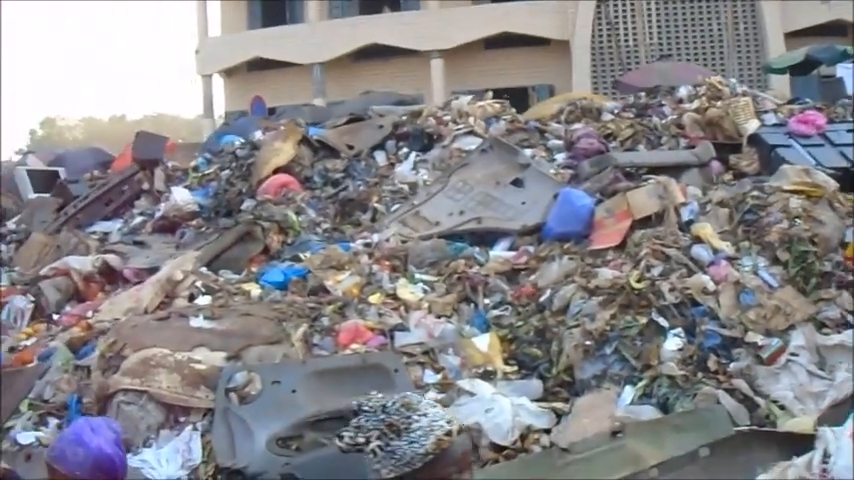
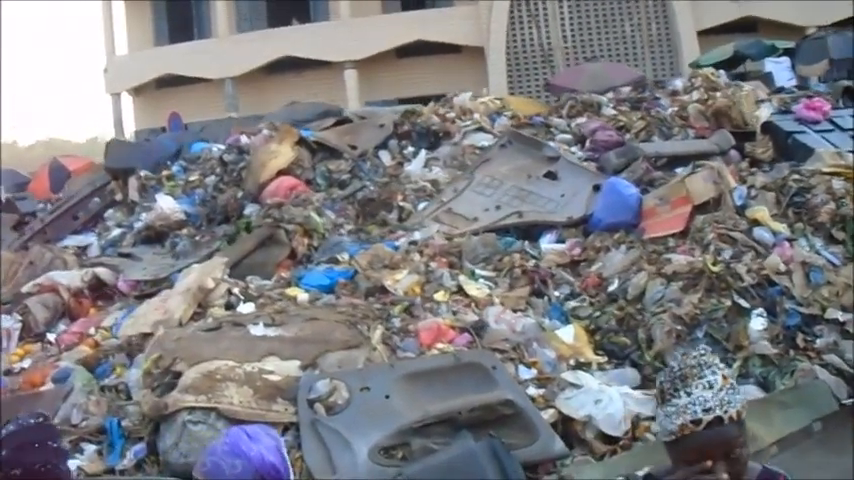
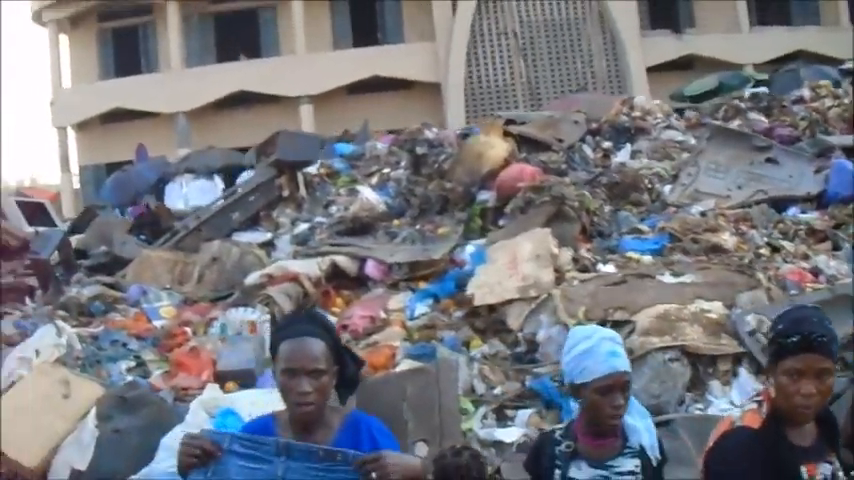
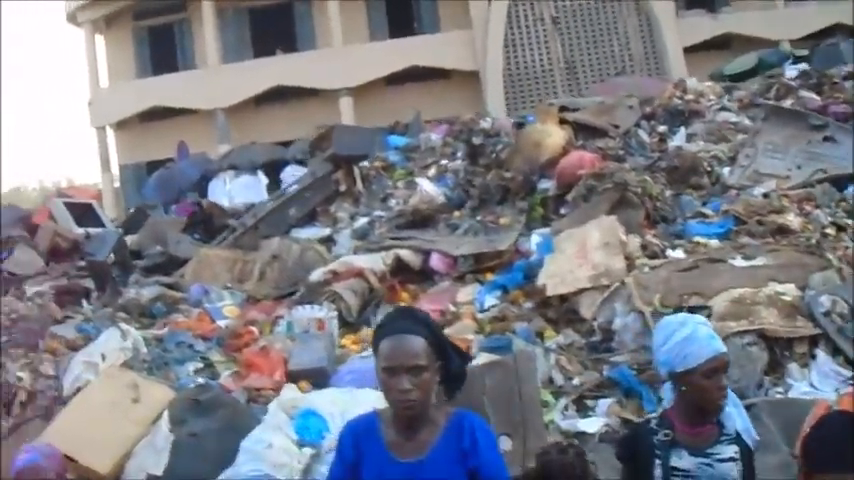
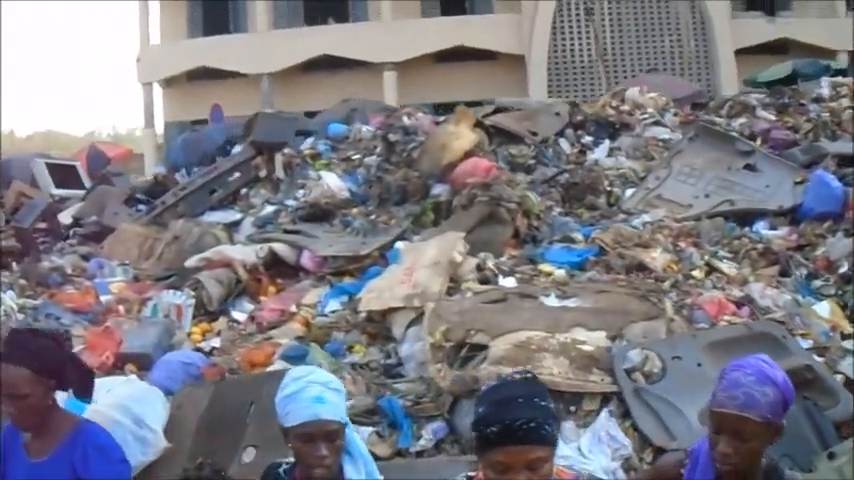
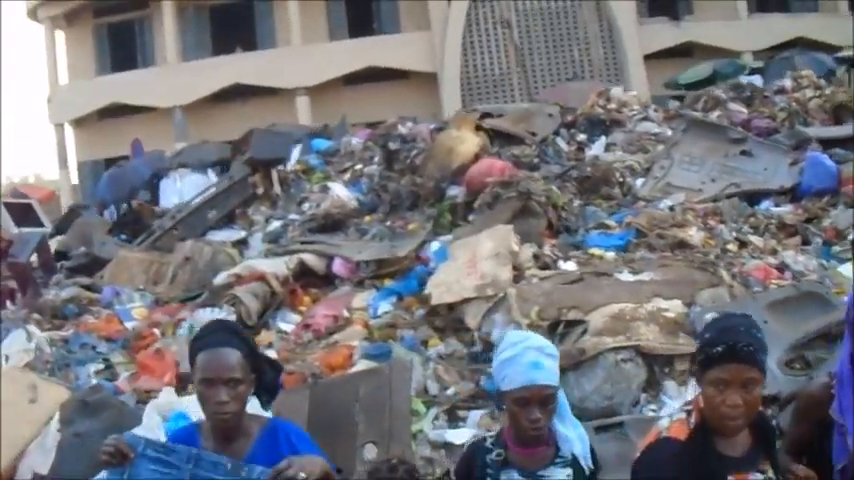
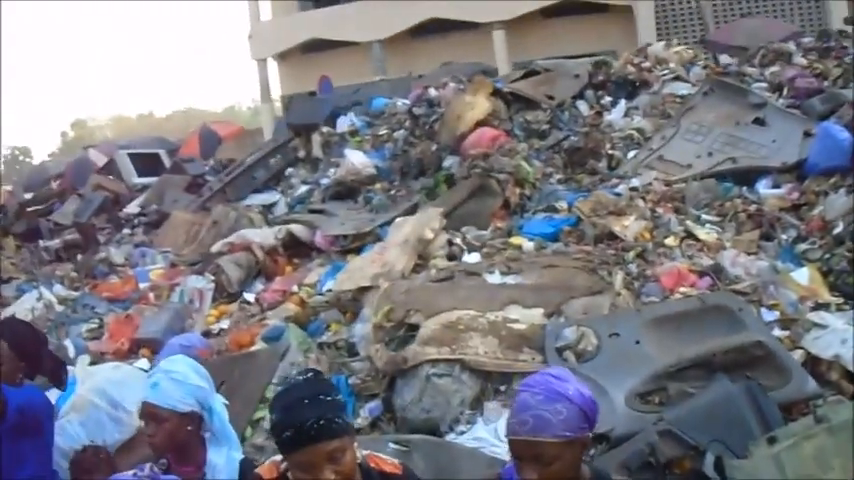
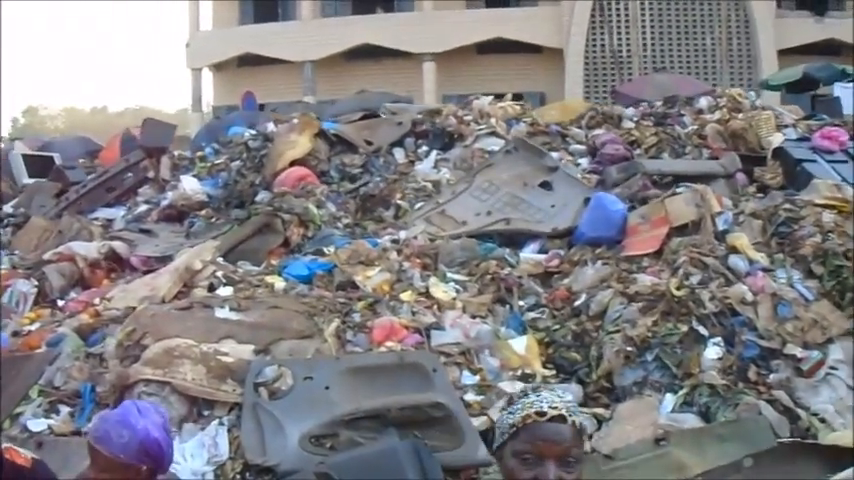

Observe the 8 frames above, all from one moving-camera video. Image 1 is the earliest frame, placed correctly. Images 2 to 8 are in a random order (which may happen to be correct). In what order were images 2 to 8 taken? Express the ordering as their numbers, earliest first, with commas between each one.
8, 2, 7, 5, 6, 3, 4
